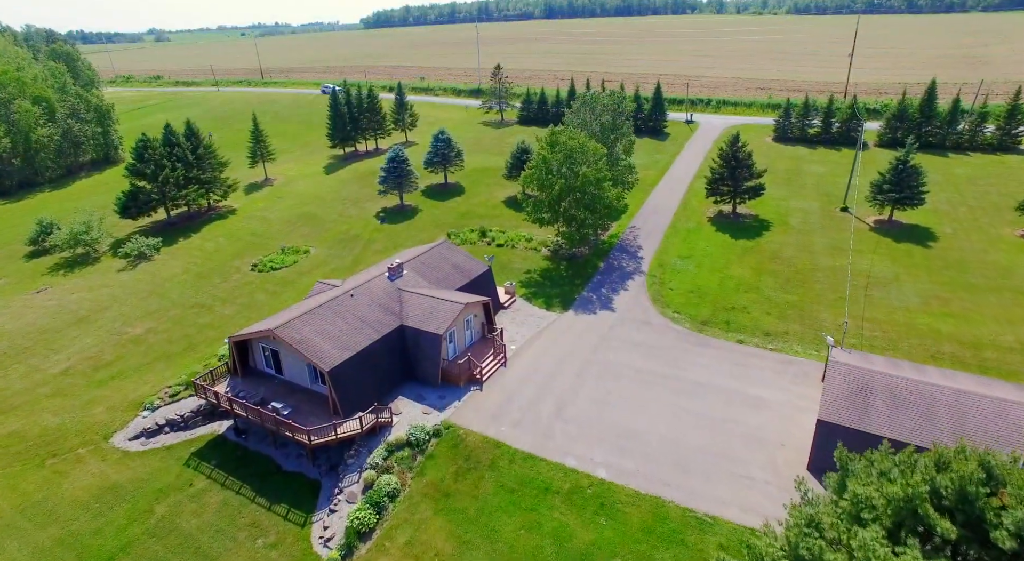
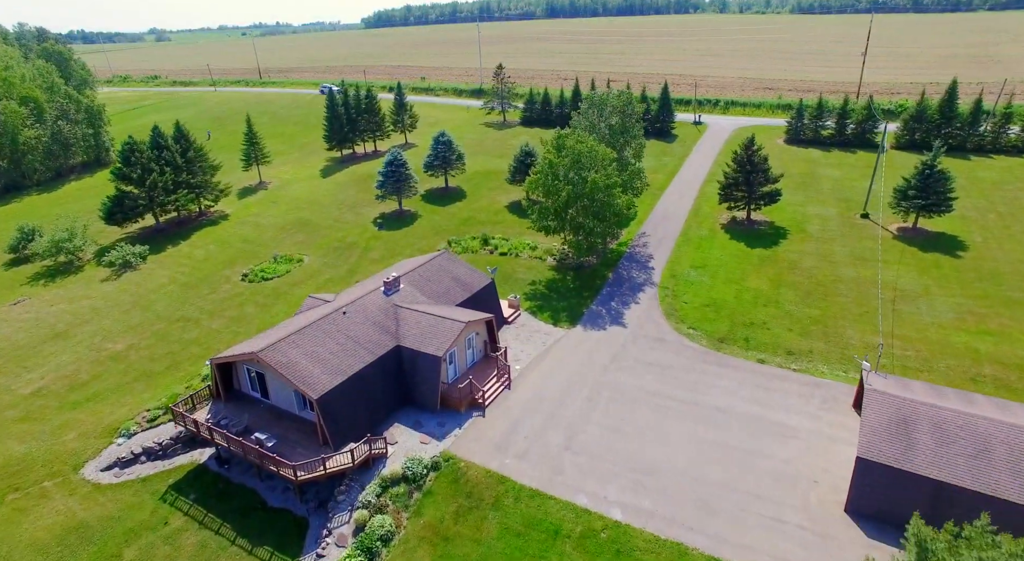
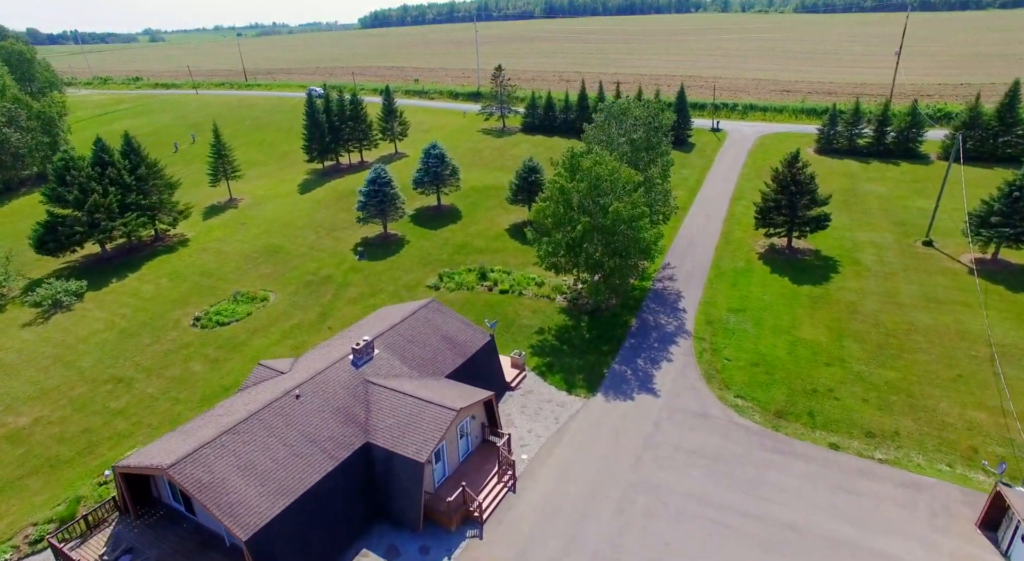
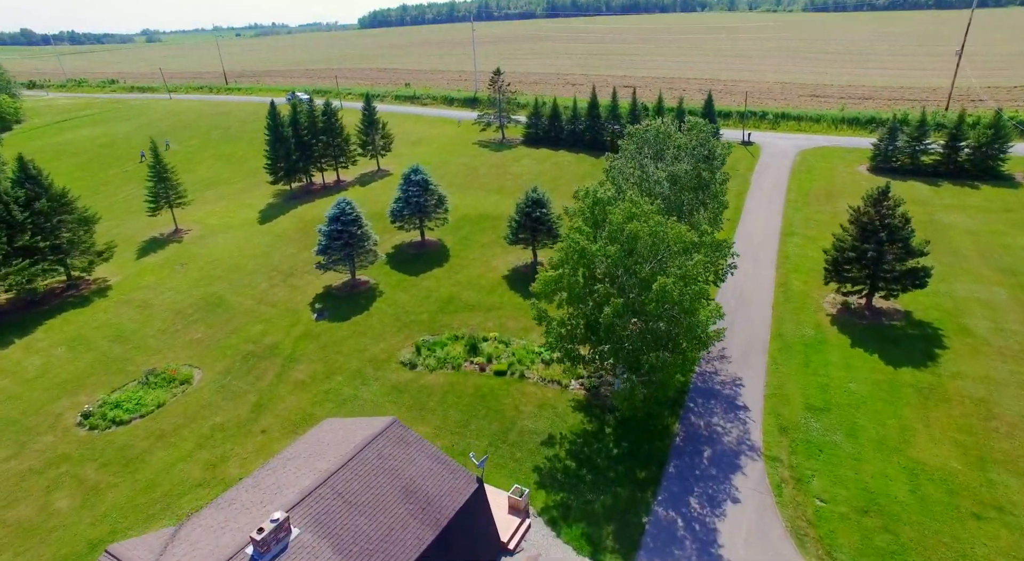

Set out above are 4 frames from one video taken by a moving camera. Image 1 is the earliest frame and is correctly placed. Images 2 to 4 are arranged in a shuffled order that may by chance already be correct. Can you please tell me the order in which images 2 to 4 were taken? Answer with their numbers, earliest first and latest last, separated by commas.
2, 3, 4
